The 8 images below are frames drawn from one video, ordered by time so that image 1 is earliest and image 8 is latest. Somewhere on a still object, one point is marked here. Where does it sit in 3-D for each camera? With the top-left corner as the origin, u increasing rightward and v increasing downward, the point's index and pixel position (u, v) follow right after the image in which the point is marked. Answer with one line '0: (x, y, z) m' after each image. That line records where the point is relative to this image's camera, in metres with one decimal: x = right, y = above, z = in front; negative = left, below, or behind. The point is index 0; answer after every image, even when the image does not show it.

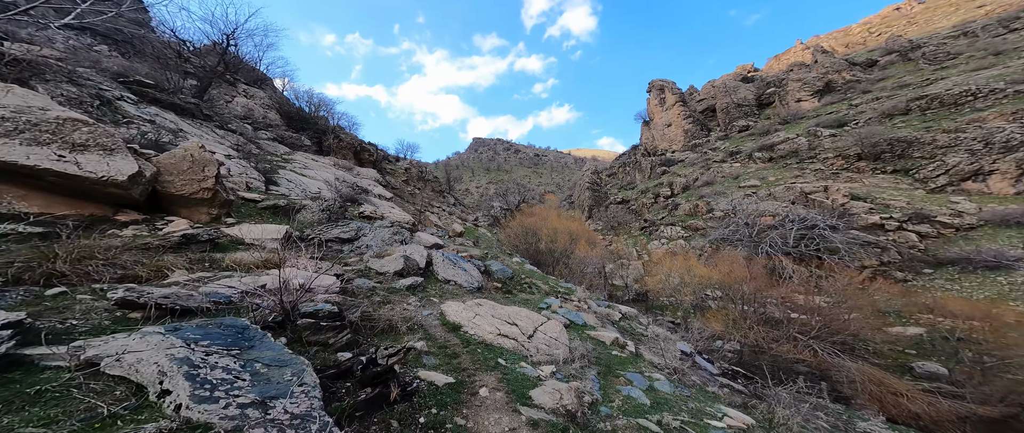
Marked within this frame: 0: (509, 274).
0: (-0.1, -1.3, +7.5) m
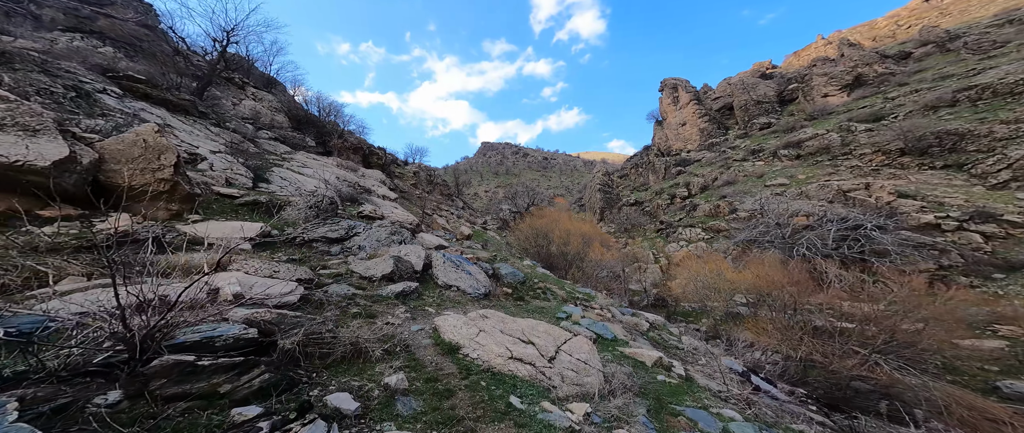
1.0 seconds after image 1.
0: (+0.2, -1.2, +6.6) m
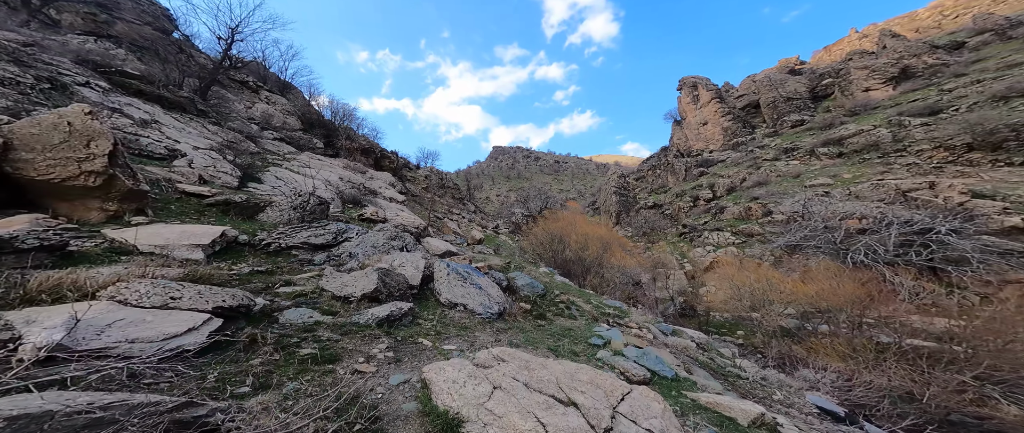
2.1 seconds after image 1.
0: (+0.5, -1.3, +5.6) m
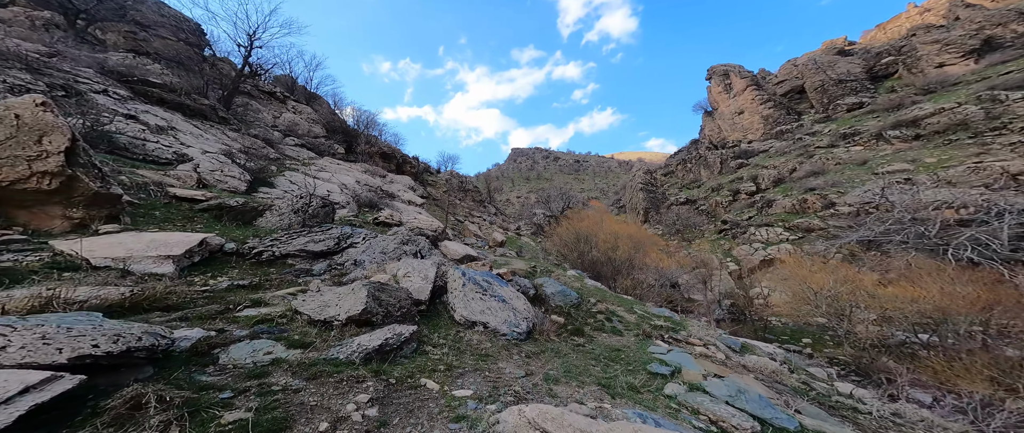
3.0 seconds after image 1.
0: (+0.9, -1.2, +4.8) m
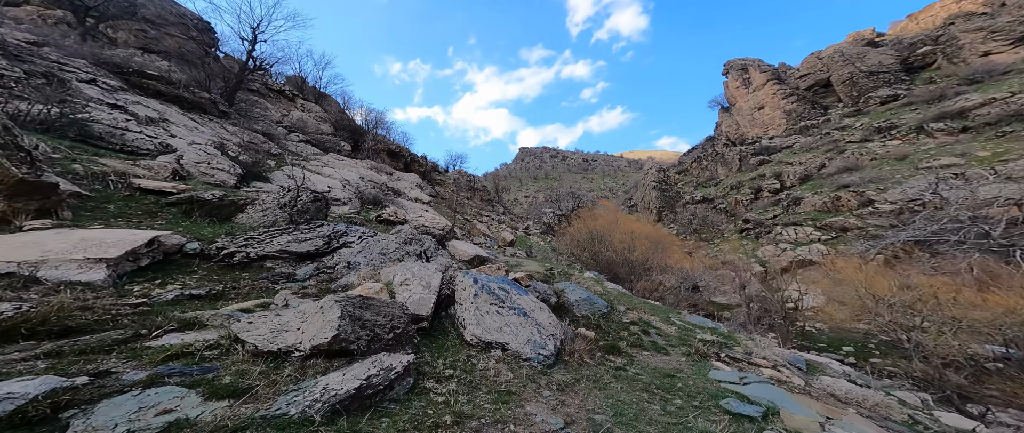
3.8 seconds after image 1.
0: (+1.1, -1.2, +4.1) m
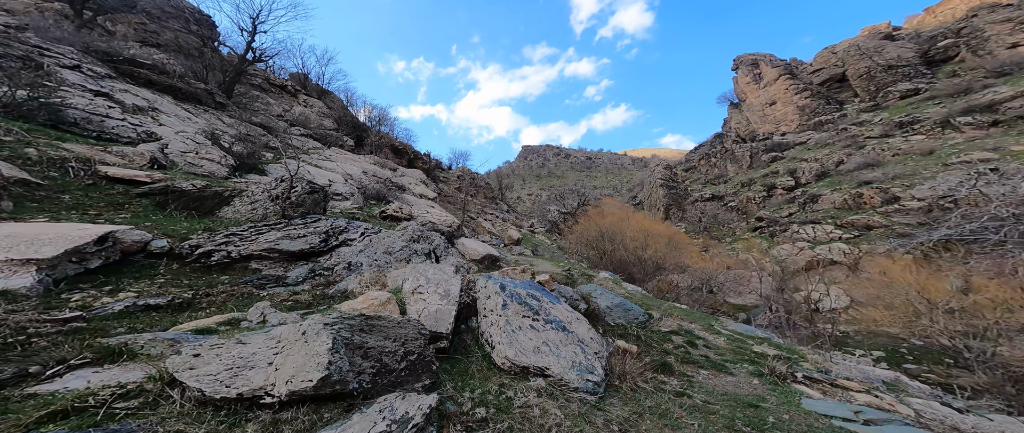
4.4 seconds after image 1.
0: (+1.4, -1.1, +3.6) m
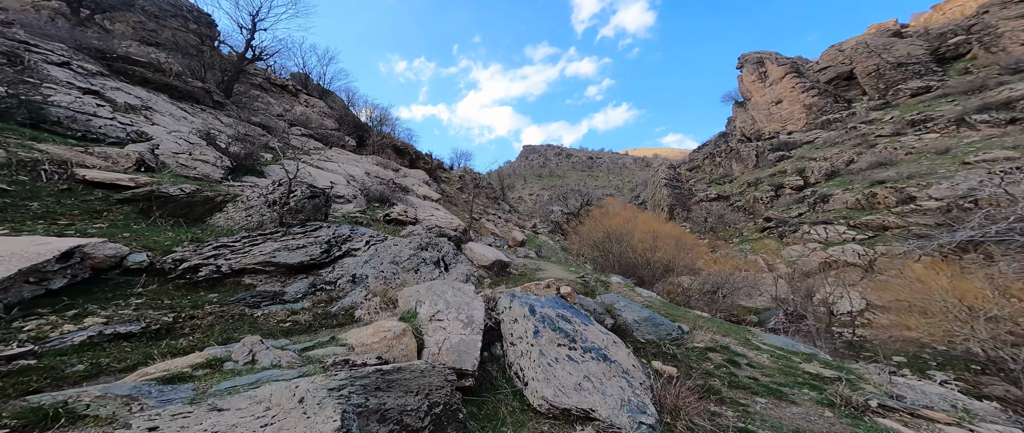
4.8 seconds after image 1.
0: (+1.6, -1.2, +3.3) m
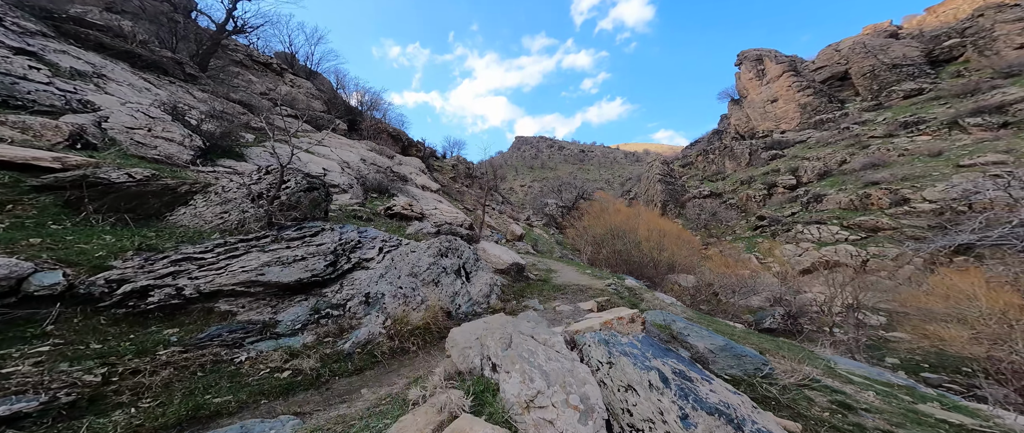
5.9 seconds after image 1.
0: (+2.0, -1.2, +2.7) m
